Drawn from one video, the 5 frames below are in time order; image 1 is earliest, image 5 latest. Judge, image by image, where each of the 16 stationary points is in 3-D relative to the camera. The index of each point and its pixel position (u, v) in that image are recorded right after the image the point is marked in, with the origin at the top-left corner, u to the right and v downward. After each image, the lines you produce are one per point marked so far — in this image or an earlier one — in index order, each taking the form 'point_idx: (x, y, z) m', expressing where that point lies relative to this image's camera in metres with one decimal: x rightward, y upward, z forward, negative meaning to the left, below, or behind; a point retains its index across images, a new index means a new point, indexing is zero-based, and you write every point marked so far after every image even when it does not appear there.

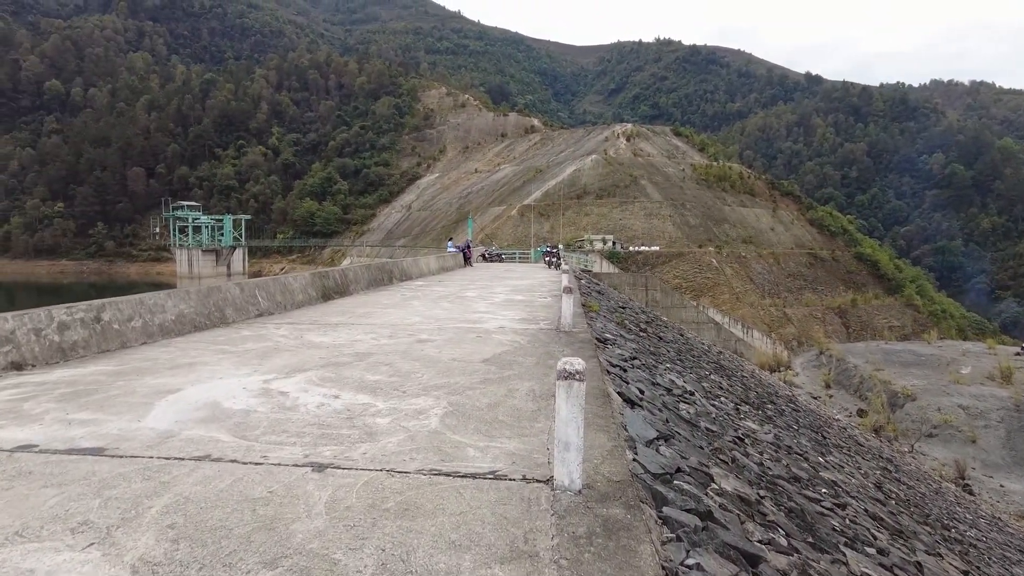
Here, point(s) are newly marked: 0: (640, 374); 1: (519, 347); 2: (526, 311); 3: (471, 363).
0: (+1.4, -0.9, +6.0) m
1: (+0.1, -0.6, +5.3) m
2: (+0.2, -0.3, +8.2) m
3: (-0.3, -0.6, +4.6) m
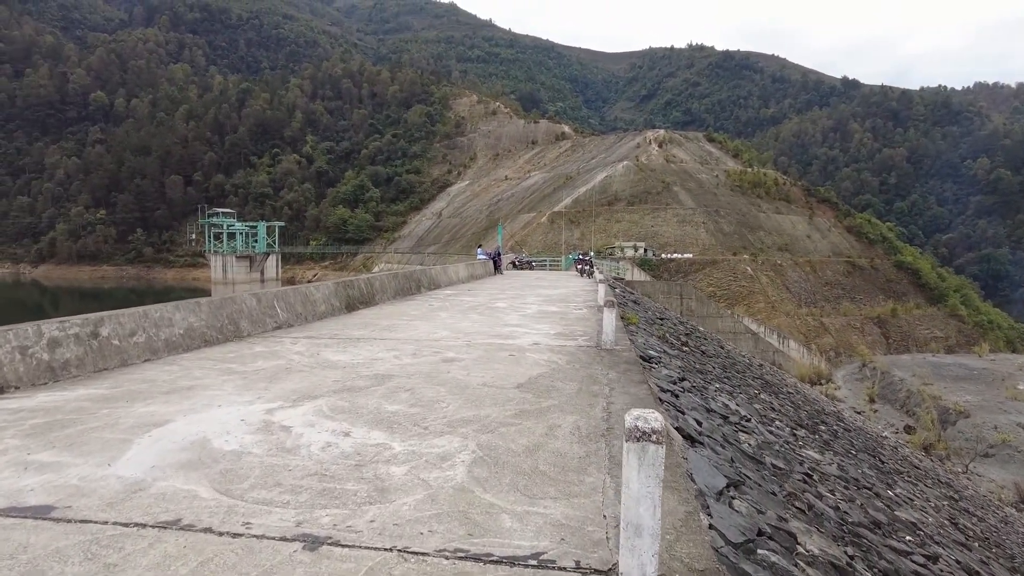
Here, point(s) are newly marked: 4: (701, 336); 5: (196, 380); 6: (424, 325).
0: (+1.7, -1.1, +5.4) m
1: (+0.4, -0.7, +4.7) m
2: (+0.6, -0.5, +7.6) m
3: (0.0, -0.7, +4.0) m
4: (+5.5, -1.4, +16.6) m
5: (-2.3, -0.7, +4.2) m
6: (-1.1, -0.5, +7.4) m
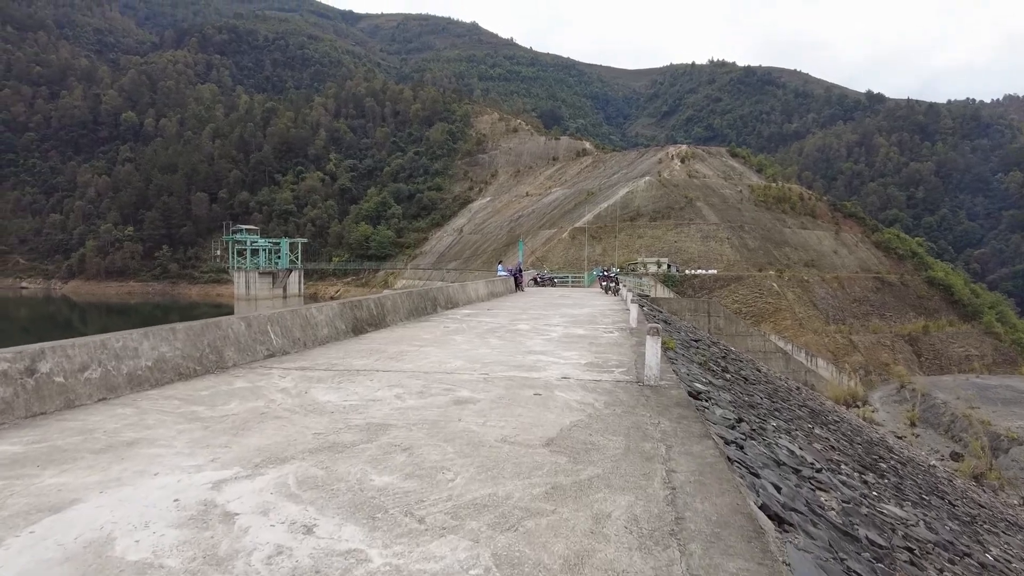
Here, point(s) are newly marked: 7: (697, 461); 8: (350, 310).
0: (+1.9, -1.3, +4.4) m
1: (+0.6, -0.9, +3.8) m
2: (+0.9, -0.8, +6.6) m
3: (+0.1, -0.9, +3.1) m
4: (+6.1, -1.9, +15.5) m
5: (-2.2, -0.8, +3.4) m
6: (-0.9, -0.7, +6.5) m
7: (+1.0, -0.9, +3.1) m
8: (-2.3, -0.3, +7.9) m
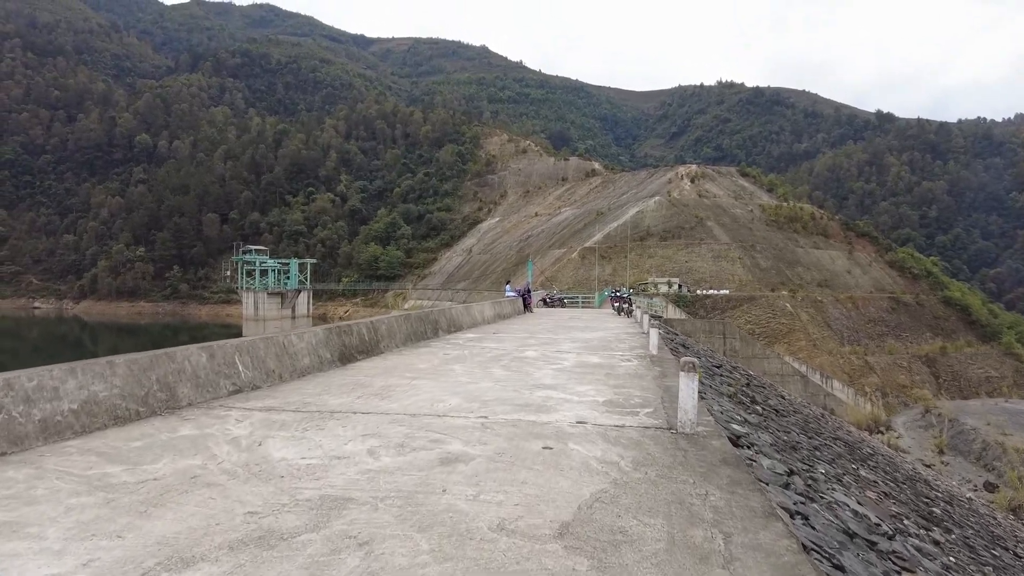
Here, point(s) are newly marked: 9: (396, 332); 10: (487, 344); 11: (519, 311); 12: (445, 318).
0: (+1.9, -1.4, +3.4) m
1: (+0.6, -1.0, +2.9) m
2: (+1.0, -1.0, +5.7) m
3: (+0.1, -1.0, +2.2) m
4: (+6.3, -2.5, +14.5) m
5: (-2.2, -1.0, +2.5) m
6: (-0.8, -1.0, +5.6) m
7: (+1.0, -1.1, +2.2) m
8: (-2.2, -0.6, +7.1) m
9: (-1.8, -0.7, +8.8) m
10: (-0.4, -0.9, +9.5) m
11: (+0.2, -0.8, +19.7) m
12: (-1.4, -0.6, +11.5) m
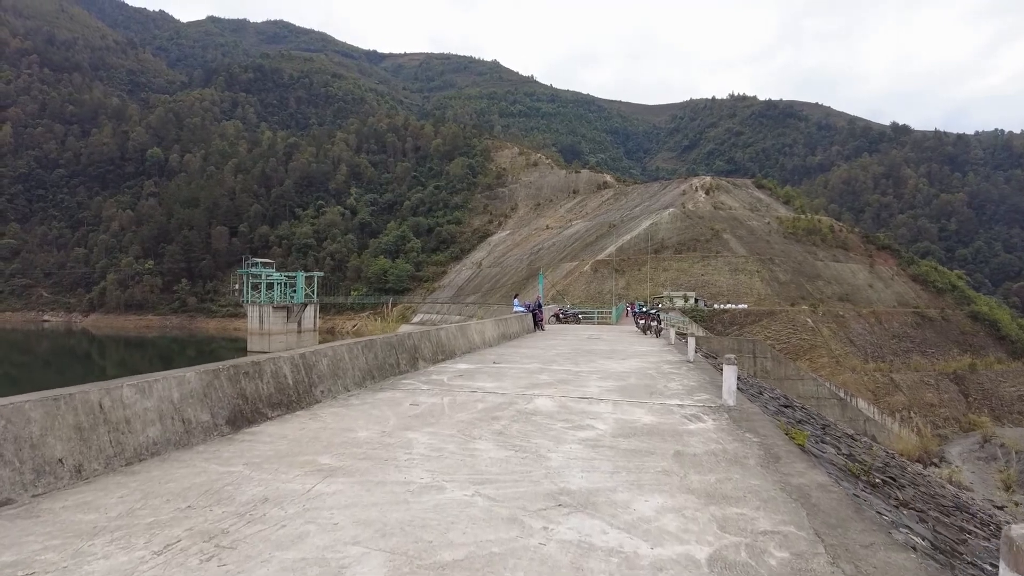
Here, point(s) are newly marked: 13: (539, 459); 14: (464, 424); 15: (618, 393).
0: (+1.8, -1.5, +0.6) m
1: (+0.5, -1.0, +0.1) m
2: (+1.0, -1.1, +2.9) m
3: (0.0, -1.0, -0.6) m
4: (+6.4, -2.8, +11.5) m
5: (-2.2, -1.0, -0.2) m
6: (-0.8, -1.1, +2.8) m
7: (+0.9, -1.1, -0.6) m
8: (-2.2, -0.7, +4.4) m
9: (-1.8, -0.8, +6.1) m
10: (-0.4, -1.1, +6.7) m
11: (+0.5, -1.2, +16.9) m
12: (-1.3, -0.8, +8.7) m
13: (+0.1, -1.1, +3.7) m
14: (-0.4, -1.1, +4.7) m
15: (+1.1, -1.1, +6.1) m
